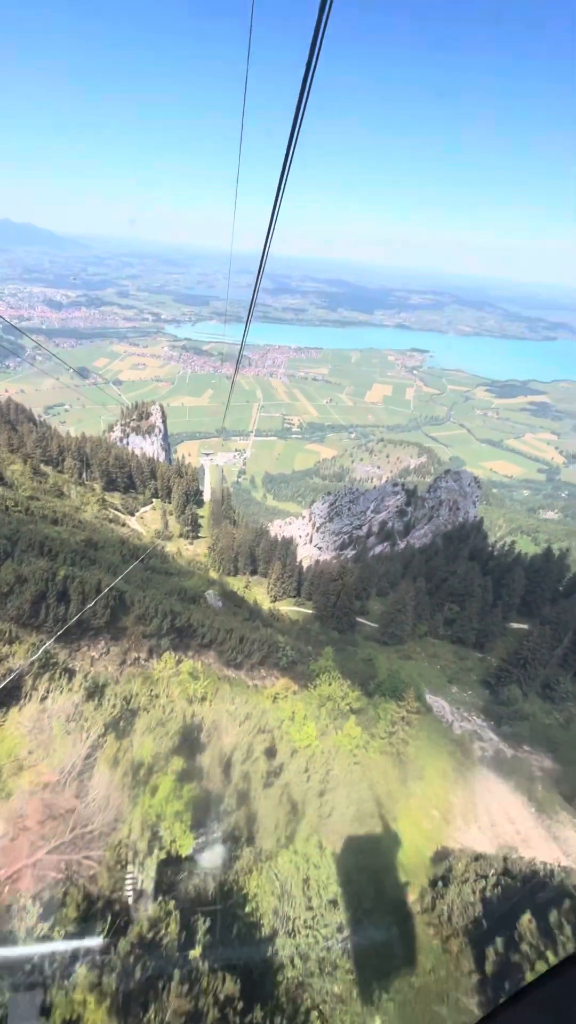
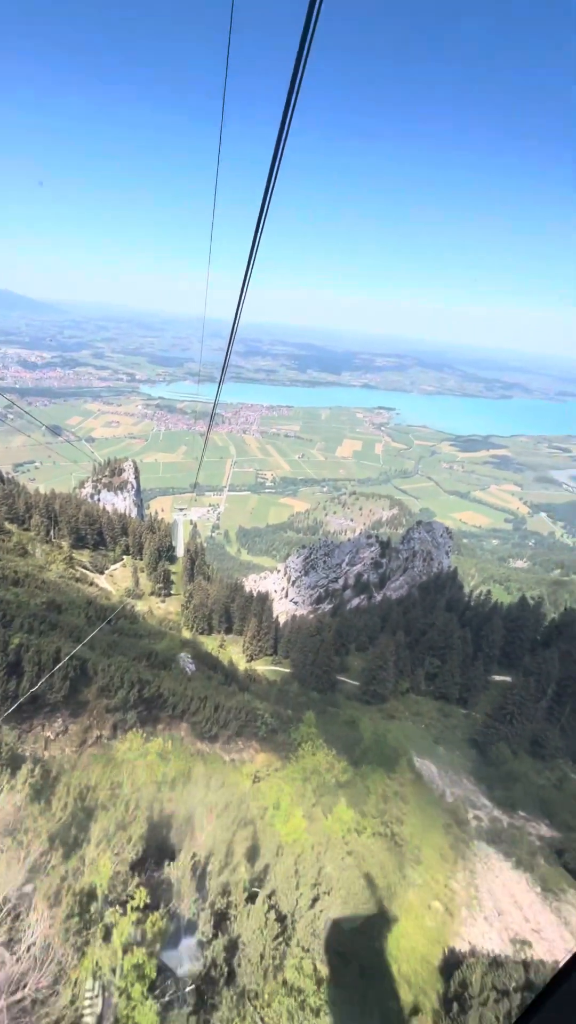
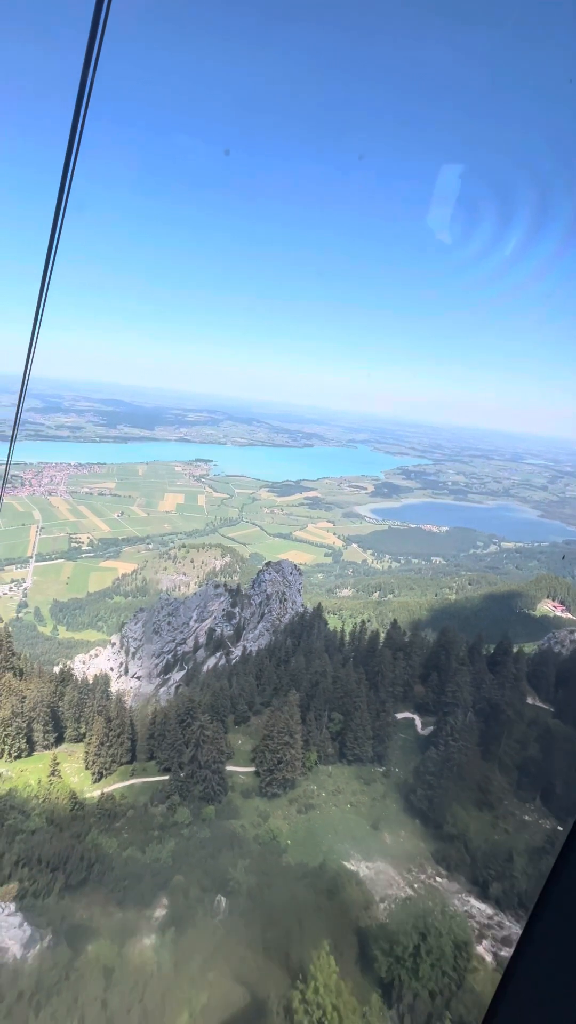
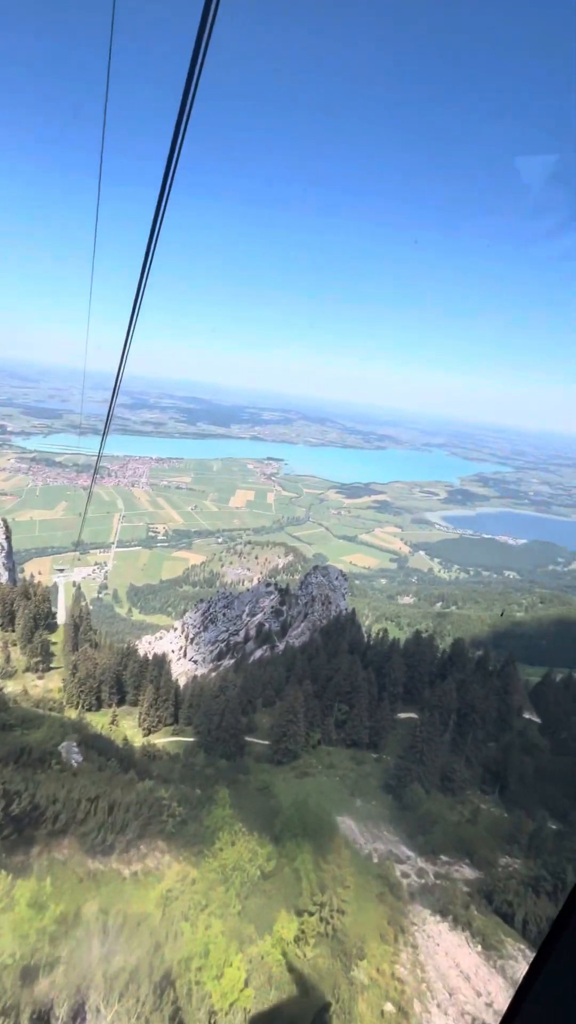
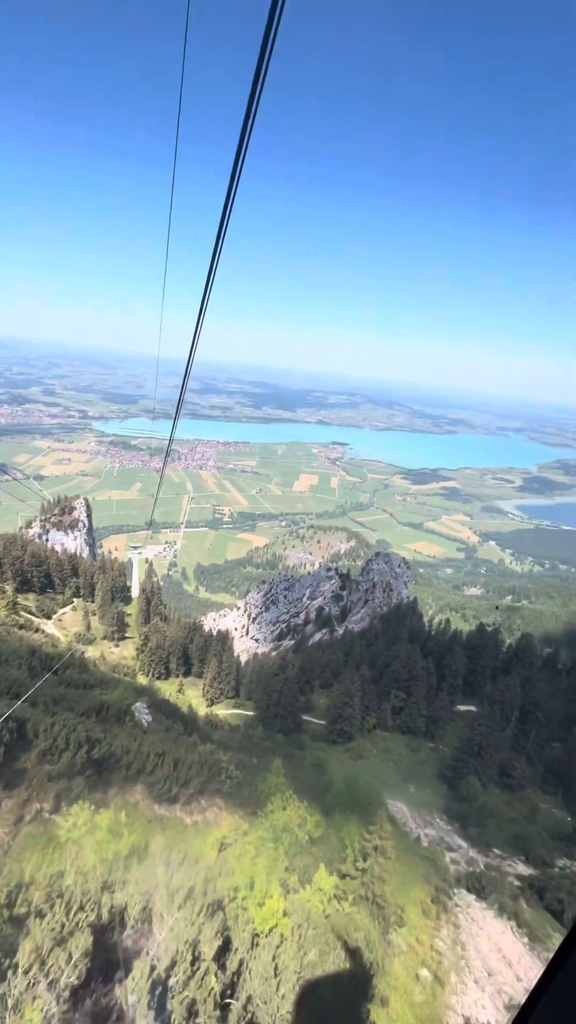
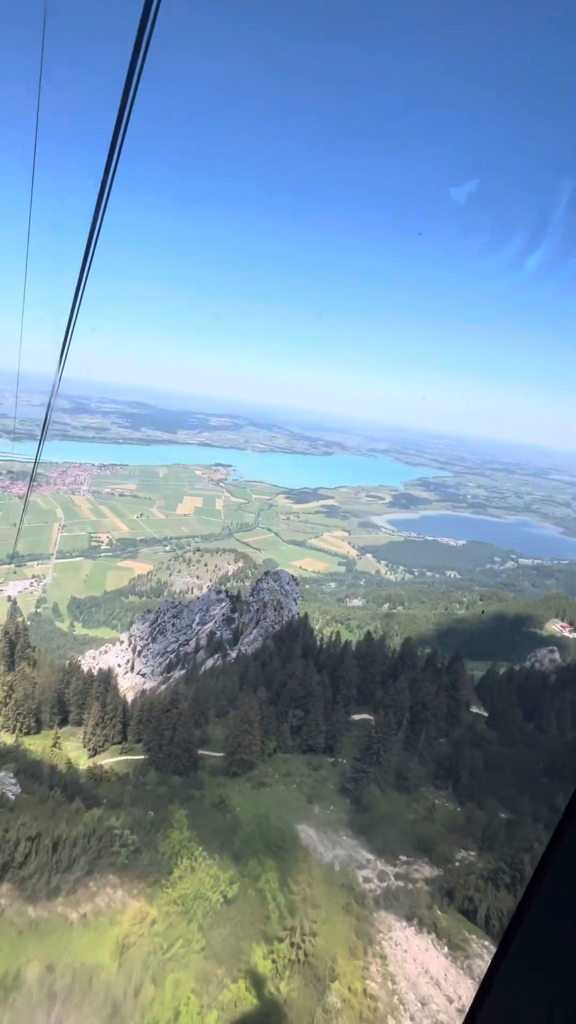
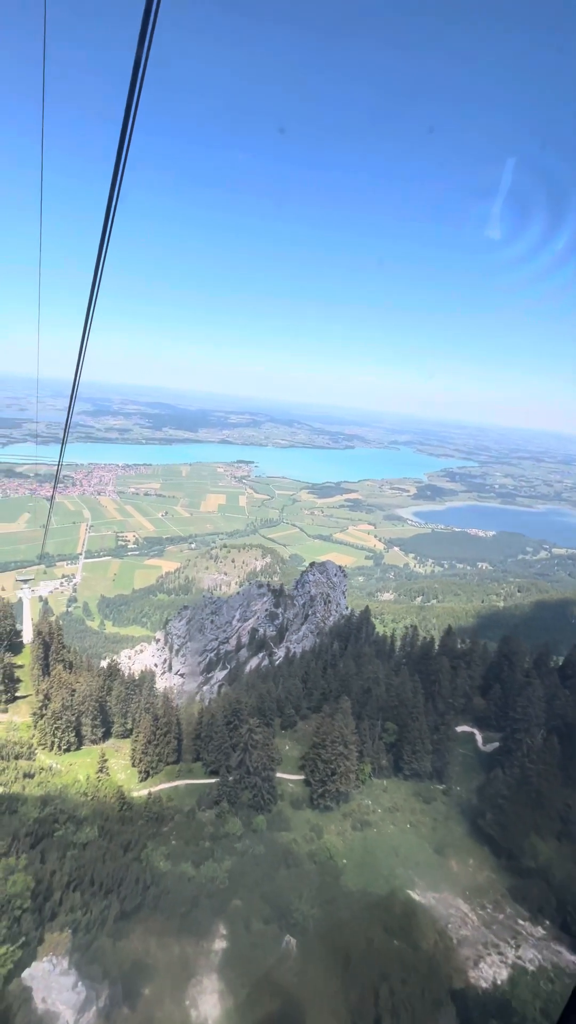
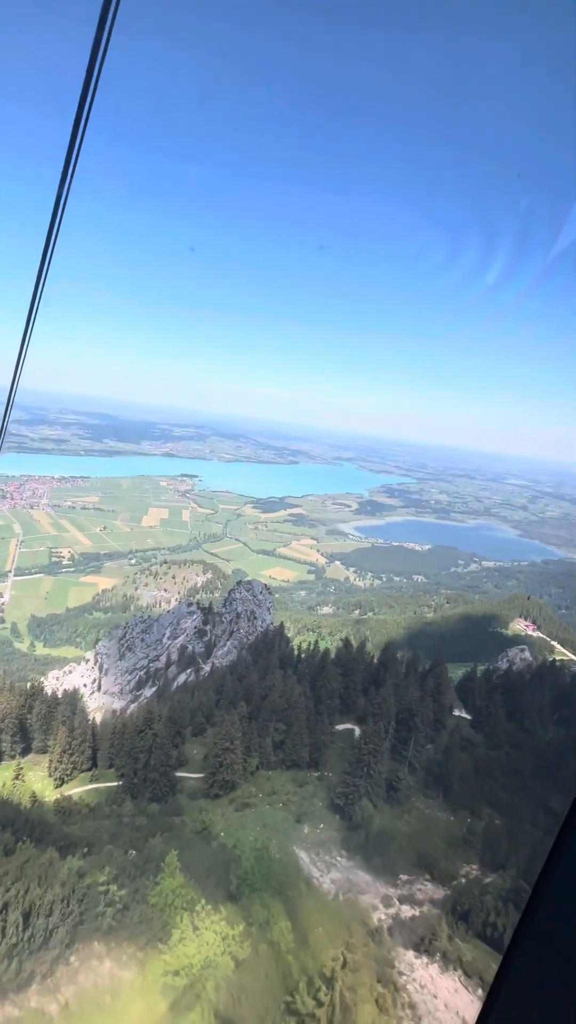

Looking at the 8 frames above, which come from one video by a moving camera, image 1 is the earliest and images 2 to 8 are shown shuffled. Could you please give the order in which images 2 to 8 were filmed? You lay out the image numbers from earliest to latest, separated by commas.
2, 5, 4, 6, 8, 3, 7
